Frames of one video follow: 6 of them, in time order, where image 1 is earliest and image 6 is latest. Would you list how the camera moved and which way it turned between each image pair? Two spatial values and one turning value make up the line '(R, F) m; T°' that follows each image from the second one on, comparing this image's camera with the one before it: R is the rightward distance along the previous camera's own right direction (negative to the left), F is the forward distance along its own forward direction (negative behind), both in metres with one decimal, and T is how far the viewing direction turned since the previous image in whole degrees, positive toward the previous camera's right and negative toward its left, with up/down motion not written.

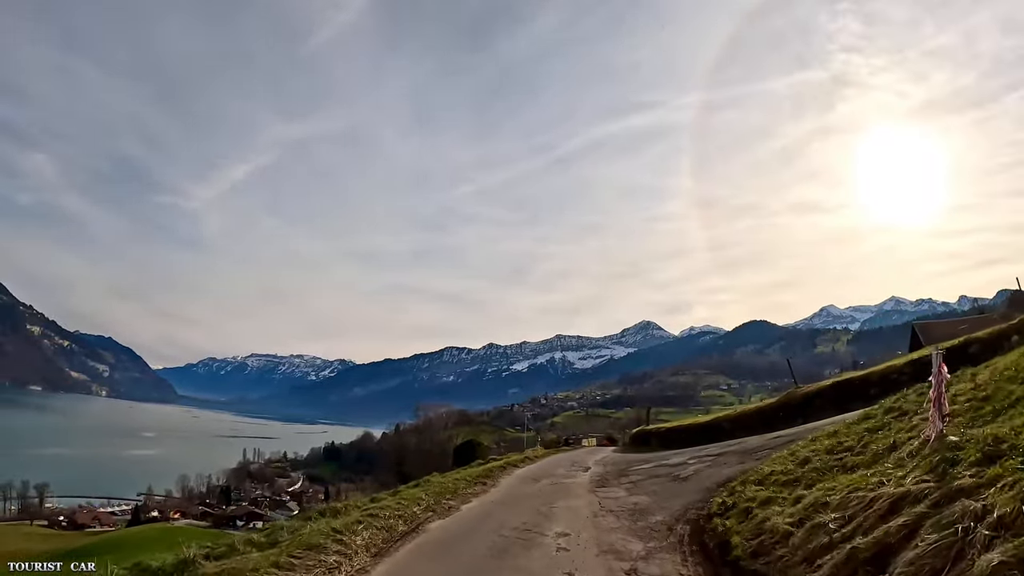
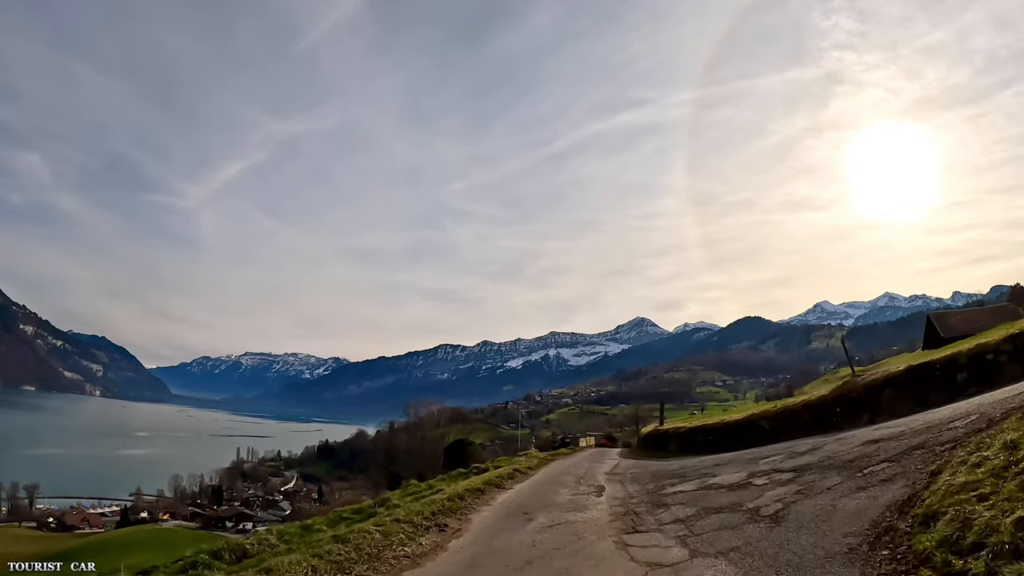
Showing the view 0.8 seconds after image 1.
(+0.1, +1.7) m; +1°
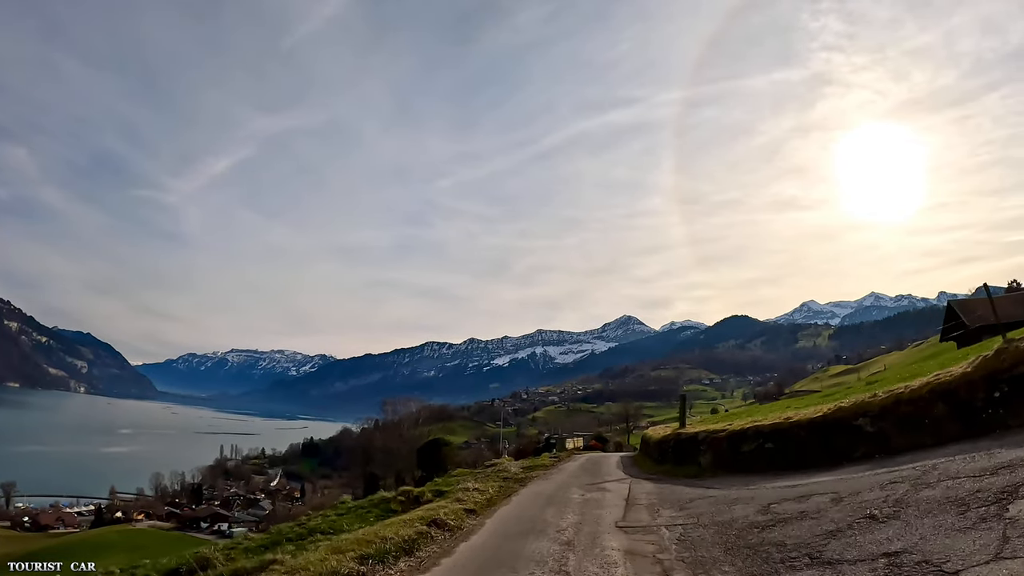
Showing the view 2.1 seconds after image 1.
(+0.3, +2.6) m; +1°
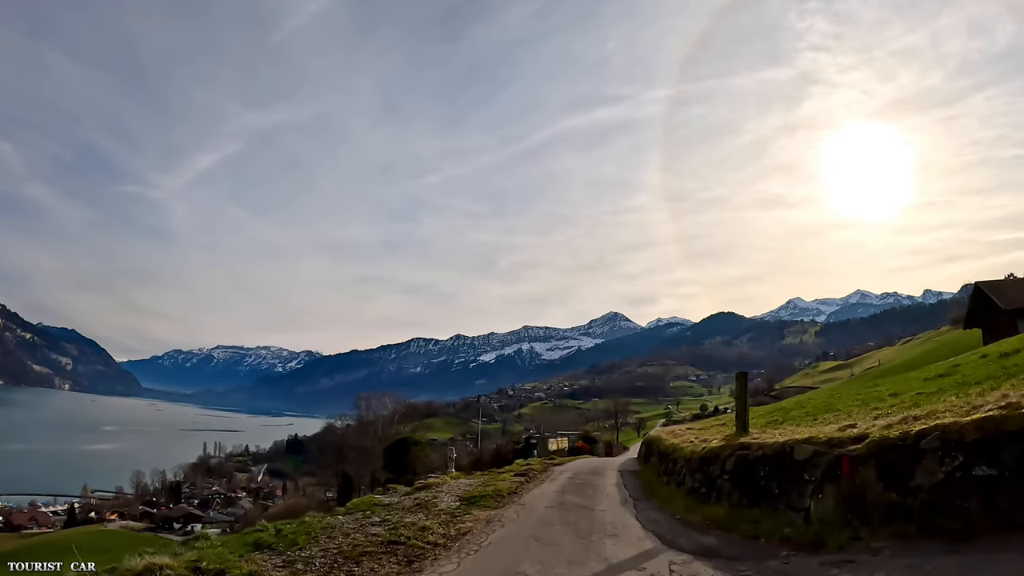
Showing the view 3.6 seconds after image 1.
(+0.4, +2.7) m; +1°
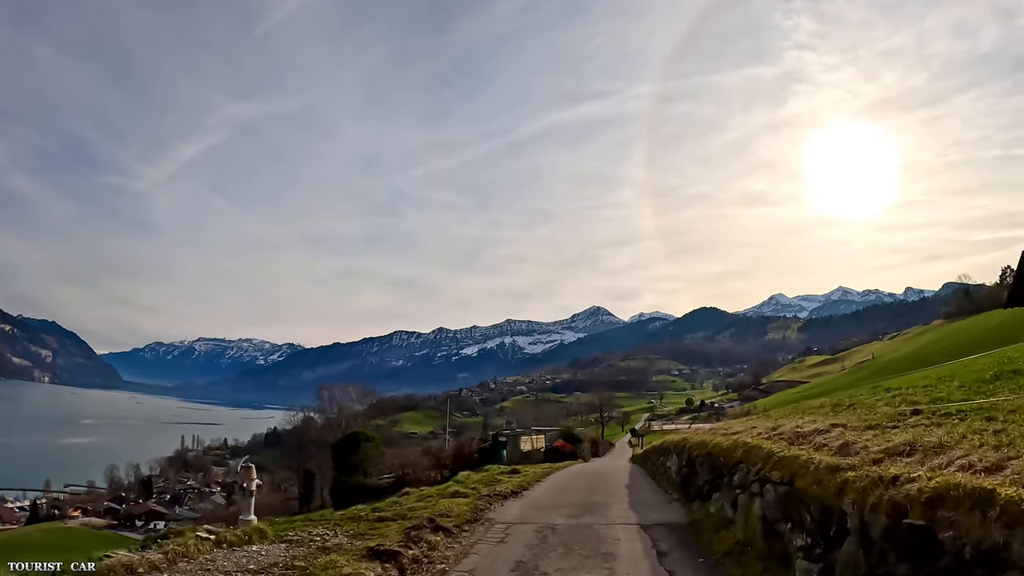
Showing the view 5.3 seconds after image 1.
(+0.4, +3.4) m; +1°
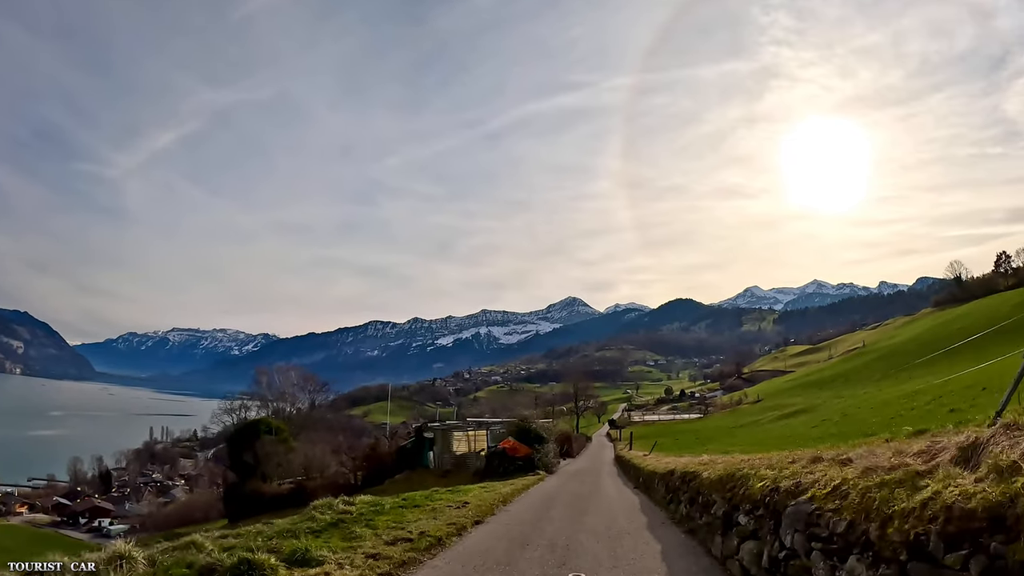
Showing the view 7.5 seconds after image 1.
(+0.7, +4.3) m; +2°
